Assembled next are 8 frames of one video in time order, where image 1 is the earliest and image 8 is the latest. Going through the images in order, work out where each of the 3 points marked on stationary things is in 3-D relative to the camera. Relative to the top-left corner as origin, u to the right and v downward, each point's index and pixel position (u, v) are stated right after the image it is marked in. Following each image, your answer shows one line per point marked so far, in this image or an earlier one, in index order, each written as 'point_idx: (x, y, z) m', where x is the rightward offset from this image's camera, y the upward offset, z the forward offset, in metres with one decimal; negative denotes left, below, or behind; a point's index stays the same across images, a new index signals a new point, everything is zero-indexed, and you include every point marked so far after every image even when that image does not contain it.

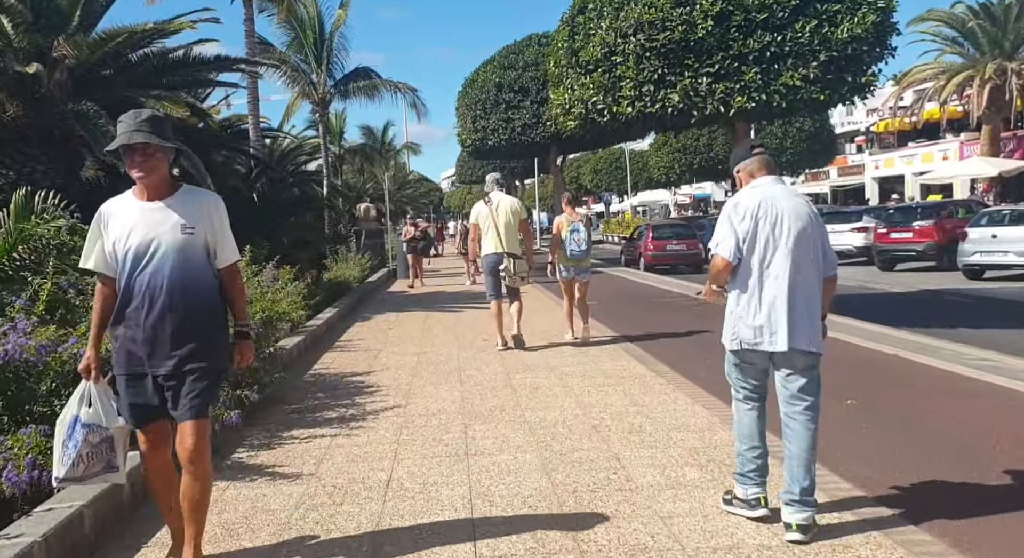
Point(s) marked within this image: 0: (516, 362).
0: (0.0, -0.9, +8.1) m
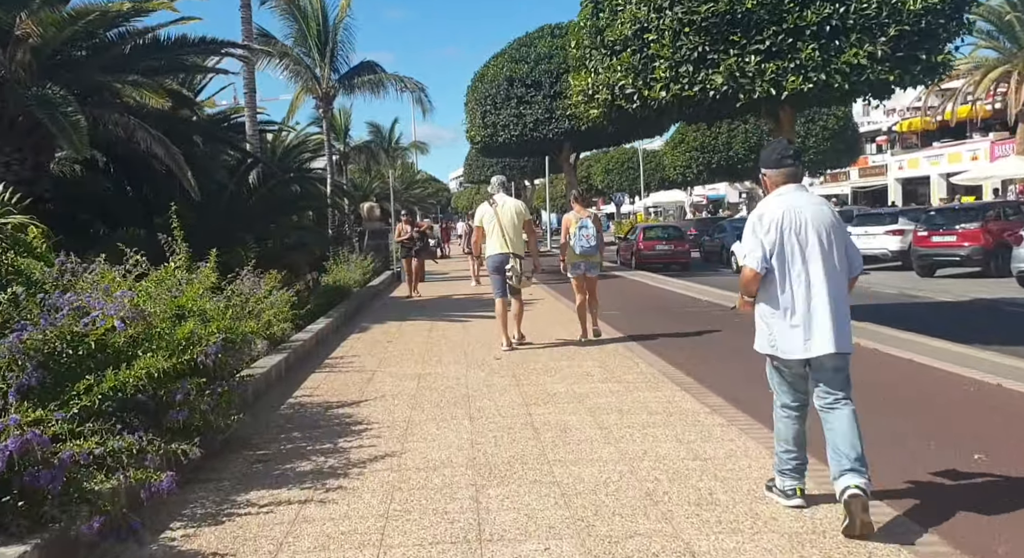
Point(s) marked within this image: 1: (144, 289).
0: (+0.2, -1.0, +6.7) m
1: (-2.4, -0.1, +5.1) m
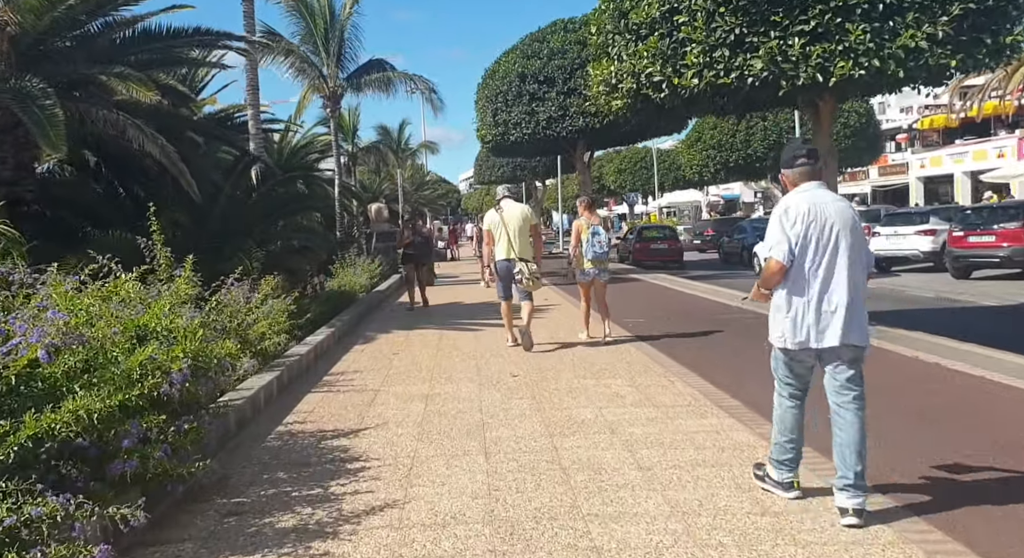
0: (+0.4, -1.0, +5.9) m
1: (-2.3, -0.1, +4.3) m
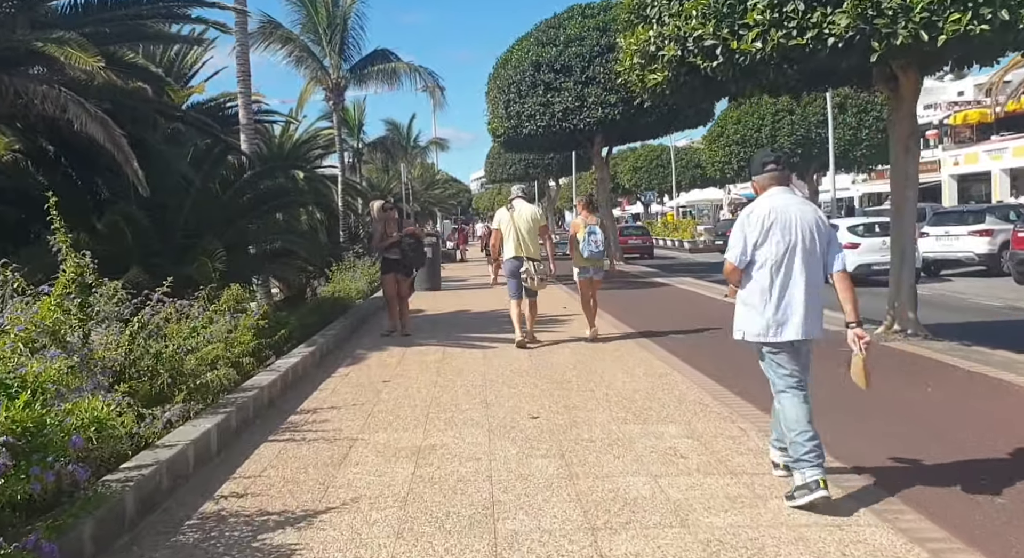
0: (+0.5, -1.1, +4.2) m
1: (-2.2, -0.2, +2.6) m
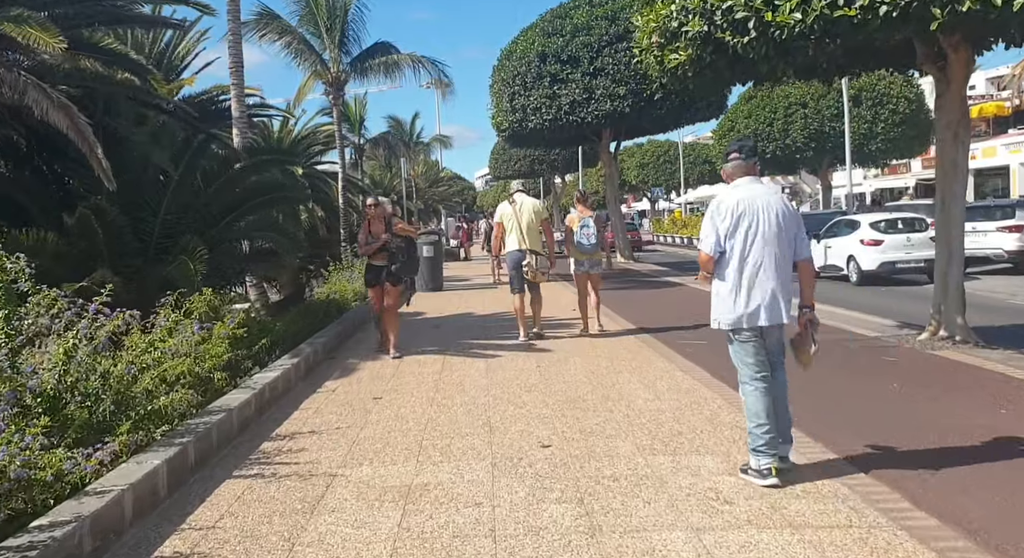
0: (+0.5, -1.2, +3.3) m
1: (-2.2, -0.3, +1.8) m
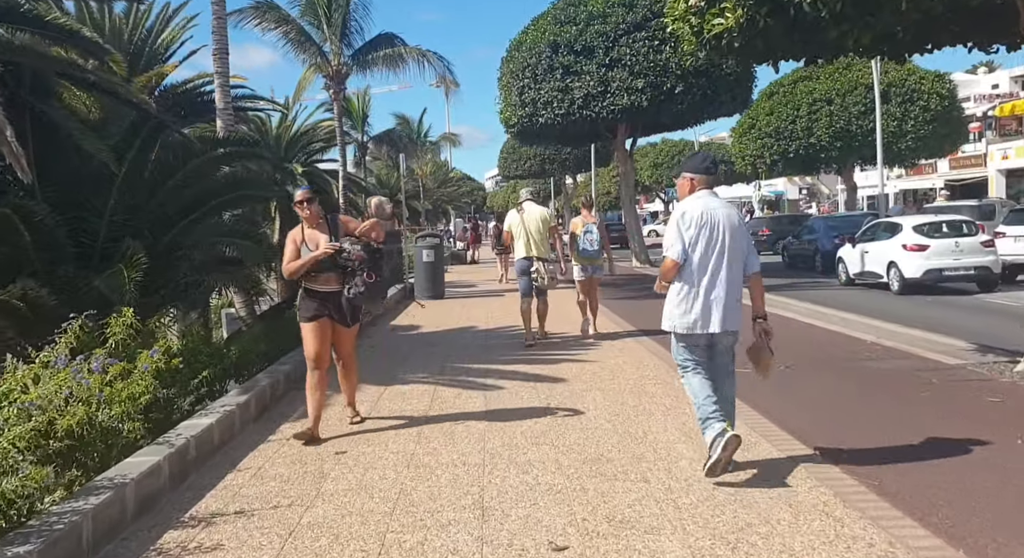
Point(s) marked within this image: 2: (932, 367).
0: (+0.5, -1.3, +1.8) m
1: (-2.2, -0.4, +0.3) m
2: (+4.0, -0.8, +7.5) m
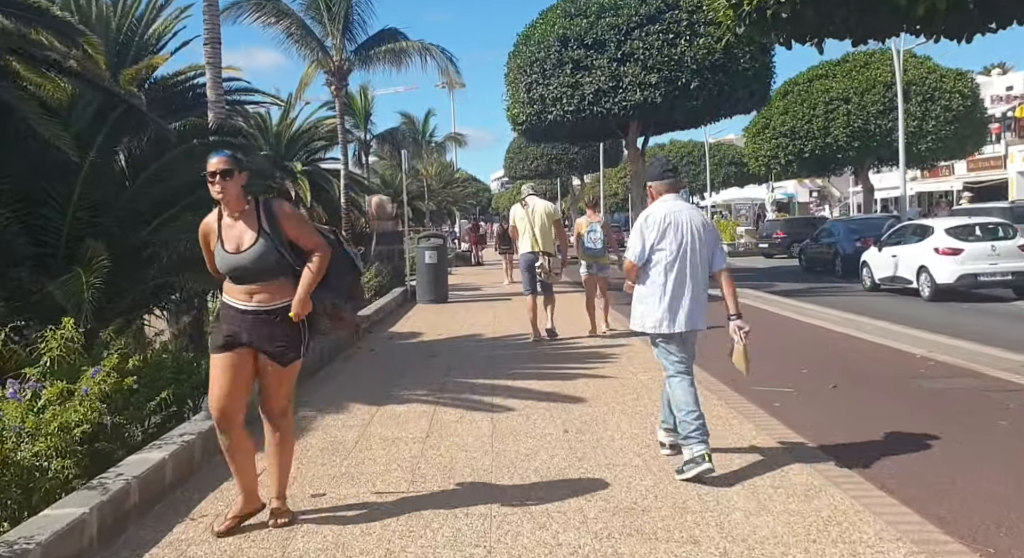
0: (+0.5, -1.3, +1.0) m
1: (-2.2, -0.4, -0.5) m
2: (+4.1, -0.9, +6.6) m
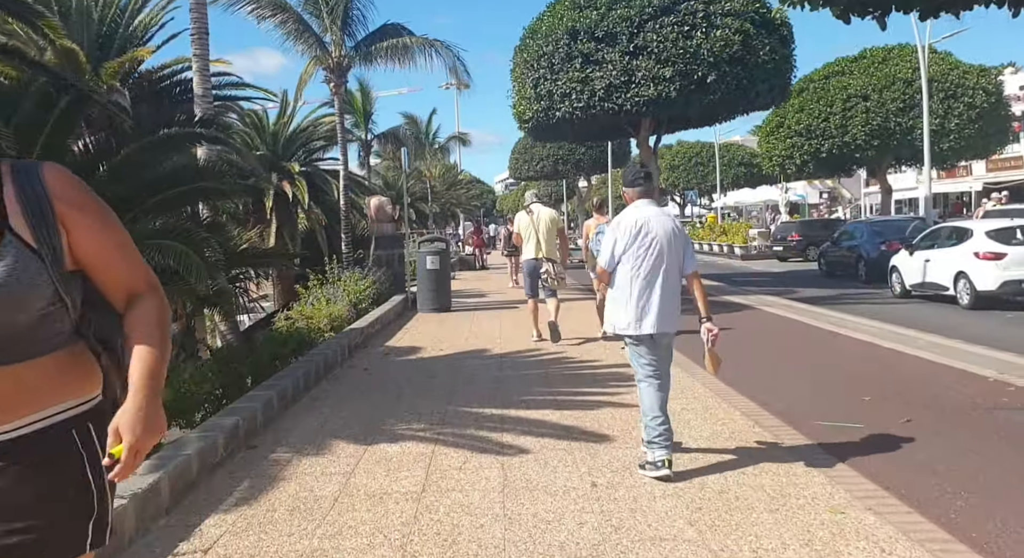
0: (+0.6, -1.4, -0.1) m
1: (-2.1, -0.5, -1.5) m
2: (+4.2, -1.0, +5.6) m
